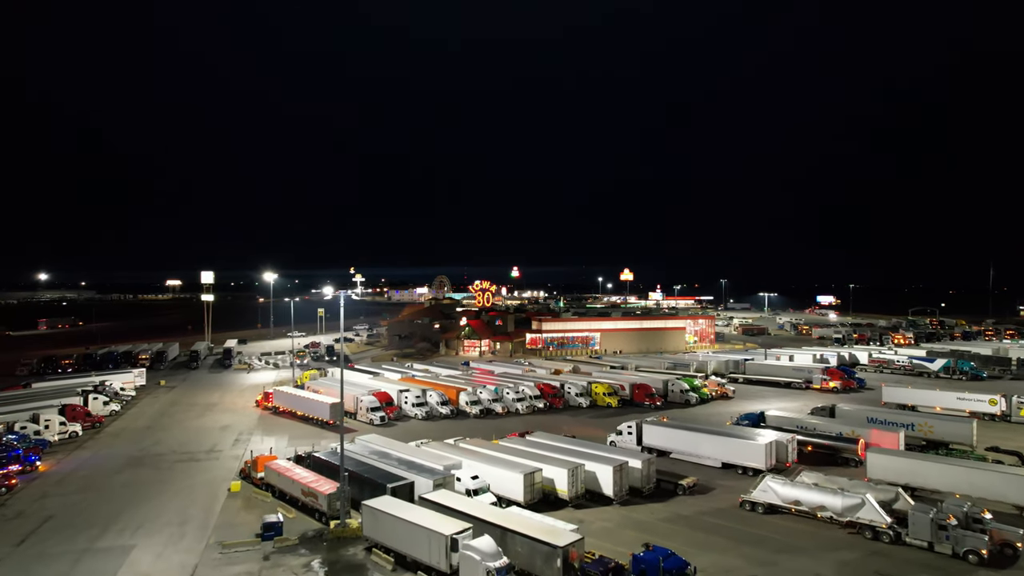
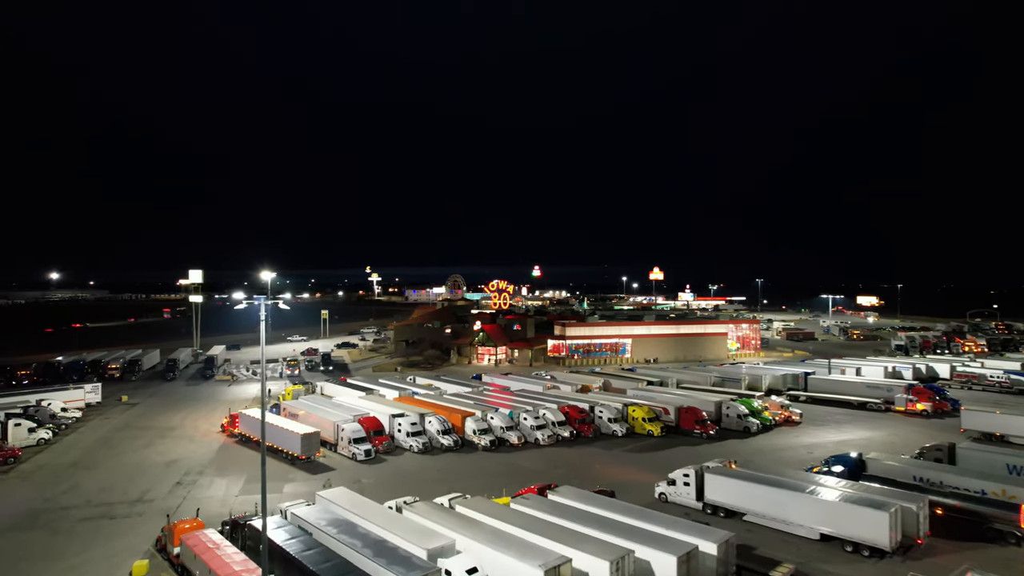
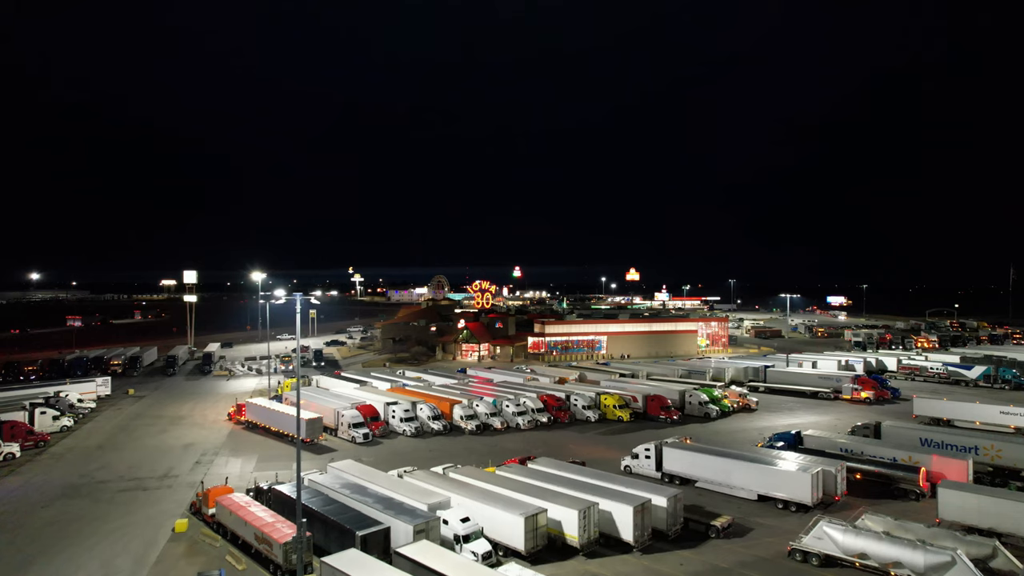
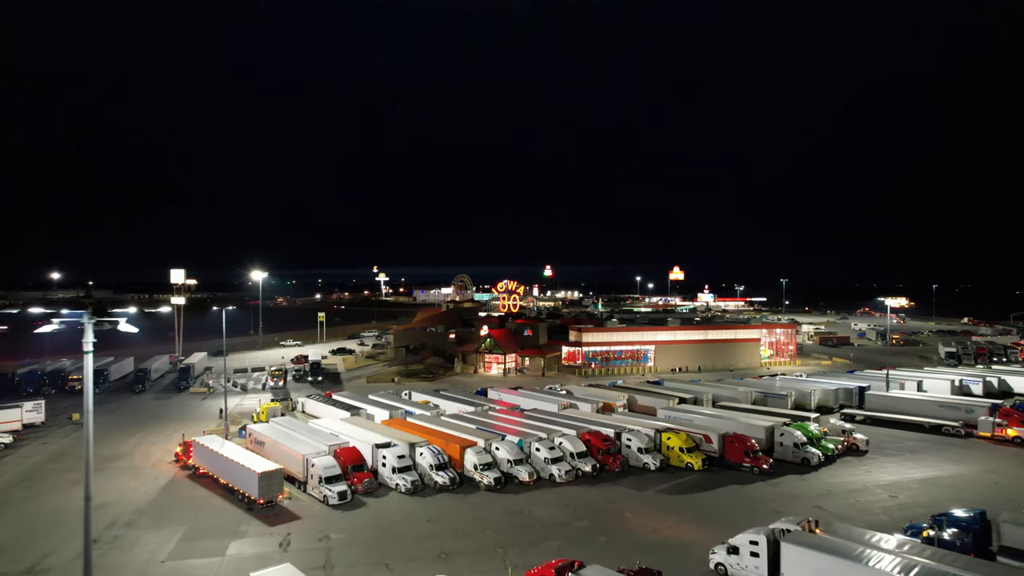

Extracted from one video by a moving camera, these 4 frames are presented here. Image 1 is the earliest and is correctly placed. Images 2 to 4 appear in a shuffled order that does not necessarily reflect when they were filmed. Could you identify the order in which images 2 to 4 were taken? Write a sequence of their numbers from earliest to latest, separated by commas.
3, 2, 4
